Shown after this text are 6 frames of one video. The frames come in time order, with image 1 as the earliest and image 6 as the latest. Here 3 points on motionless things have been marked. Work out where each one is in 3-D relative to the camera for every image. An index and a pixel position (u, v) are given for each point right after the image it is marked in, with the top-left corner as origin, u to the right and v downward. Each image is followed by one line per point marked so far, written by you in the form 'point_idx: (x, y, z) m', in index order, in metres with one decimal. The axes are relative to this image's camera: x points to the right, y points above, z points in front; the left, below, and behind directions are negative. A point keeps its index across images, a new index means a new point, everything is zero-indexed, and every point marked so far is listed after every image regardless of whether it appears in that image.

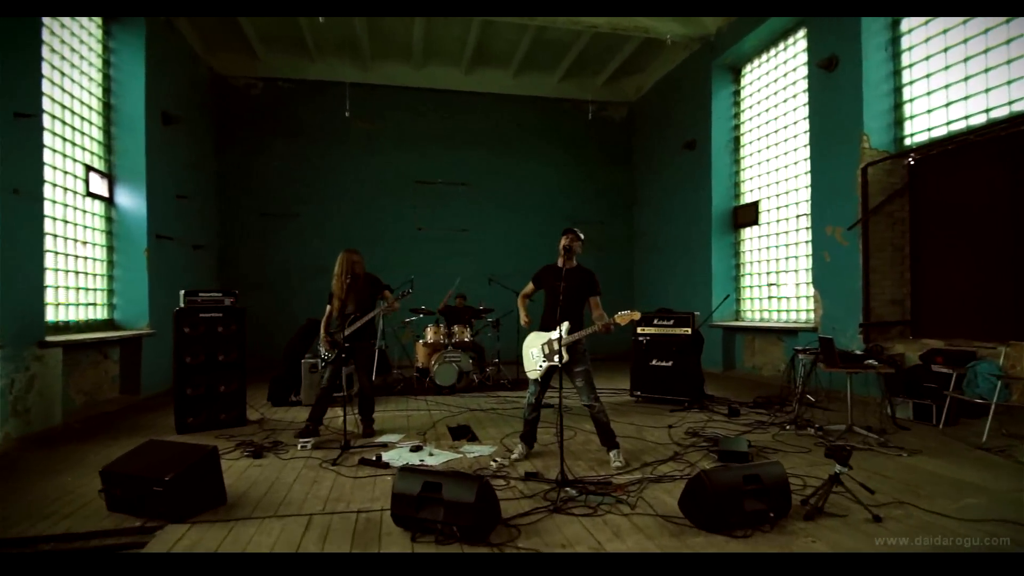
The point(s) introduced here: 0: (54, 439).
0: (-3.4, -1.1, +4.1) m
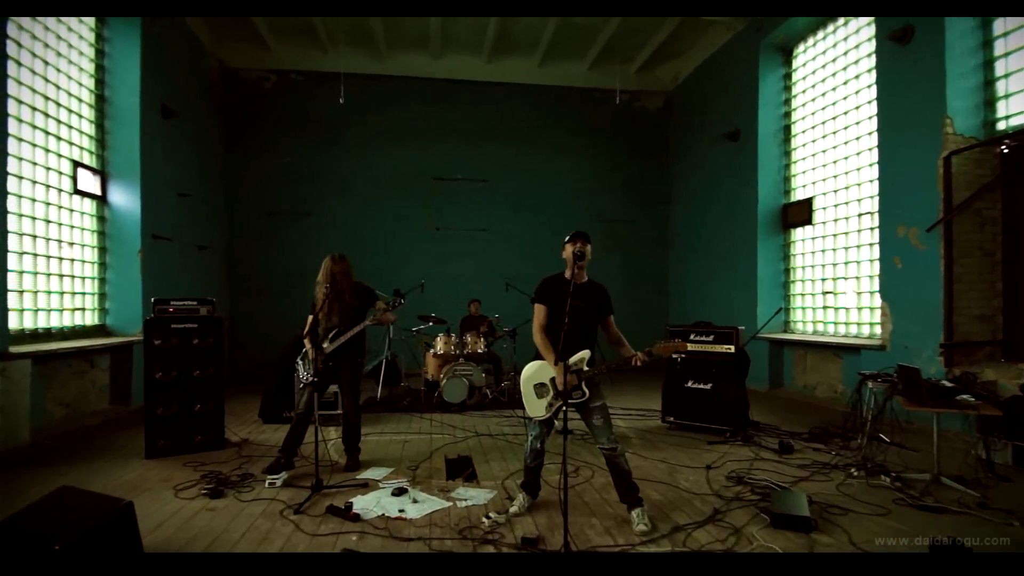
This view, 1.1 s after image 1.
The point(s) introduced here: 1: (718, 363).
0: (-3.4, -1.2, +3.7) m
1: (+1.6, -0.6, +4.3) m
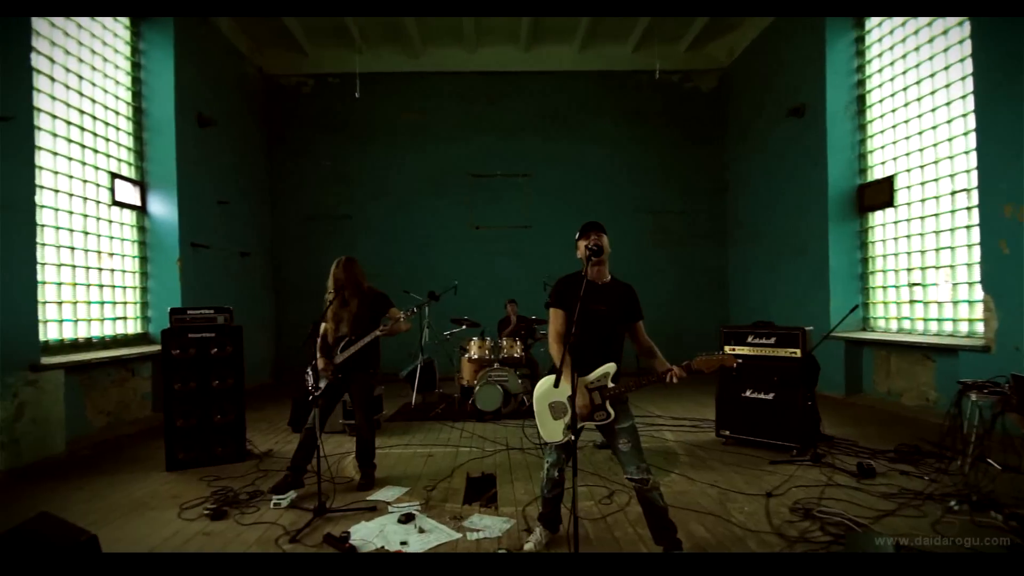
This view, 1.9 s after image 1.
0: (-3.2, -1.2, +3.7) m
1: (+1.8, -0.6, +3.8) m
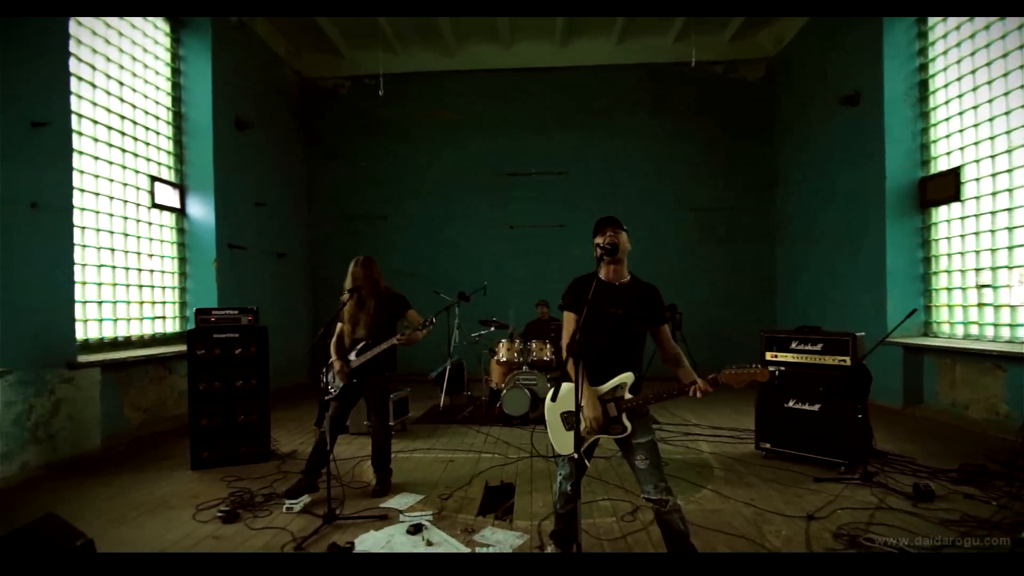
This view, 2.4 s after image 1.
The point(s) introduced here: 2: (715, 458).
0: (-3.0, -1.3, +3.8) m
1: (+2.0, -0.6, +3.5) m
2: (+1.4, -1.2, +3.8) m
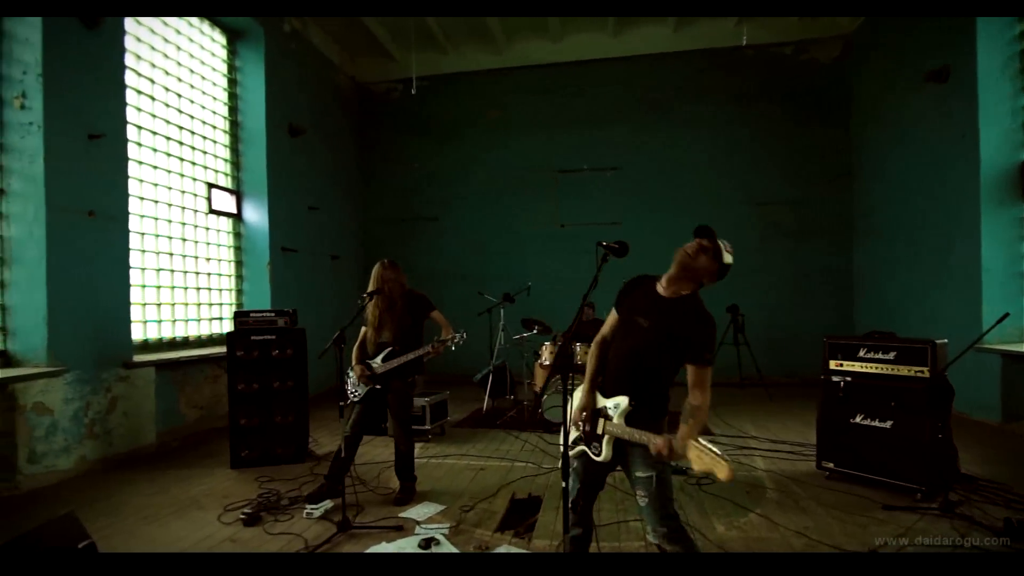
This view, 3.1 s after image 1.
0: (-2.8, -1.3, +4.0) m
1: (+2.2, -0.6, +3.0) m
2: (+1.6, -1.2, +3.4) m
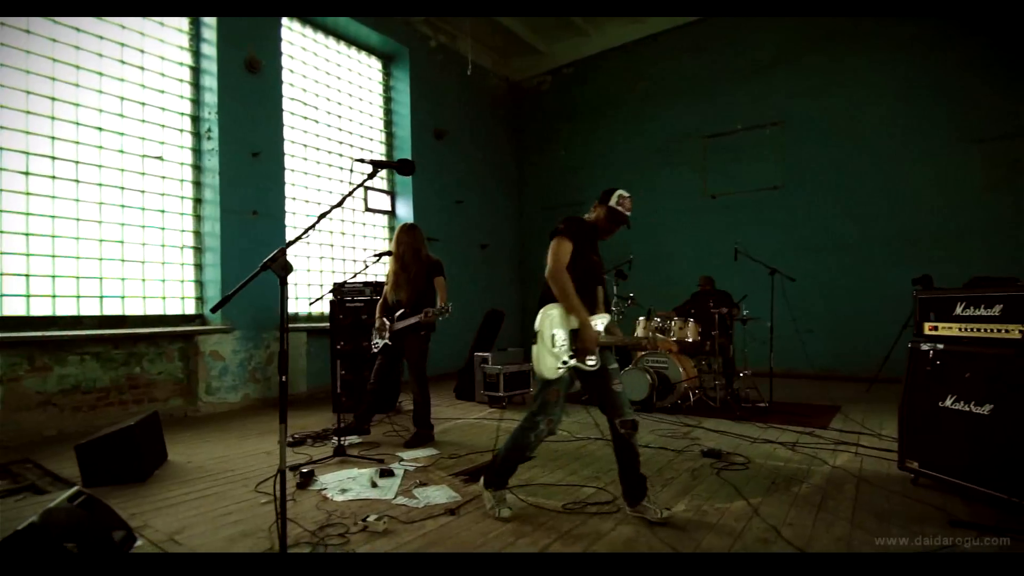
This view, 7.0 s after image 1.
0: (-2.1, -1.1, +5.1) m
1: (+1.9, -0.3, +2.1) m
2: (+1.6, -0.9, +2.7) m
